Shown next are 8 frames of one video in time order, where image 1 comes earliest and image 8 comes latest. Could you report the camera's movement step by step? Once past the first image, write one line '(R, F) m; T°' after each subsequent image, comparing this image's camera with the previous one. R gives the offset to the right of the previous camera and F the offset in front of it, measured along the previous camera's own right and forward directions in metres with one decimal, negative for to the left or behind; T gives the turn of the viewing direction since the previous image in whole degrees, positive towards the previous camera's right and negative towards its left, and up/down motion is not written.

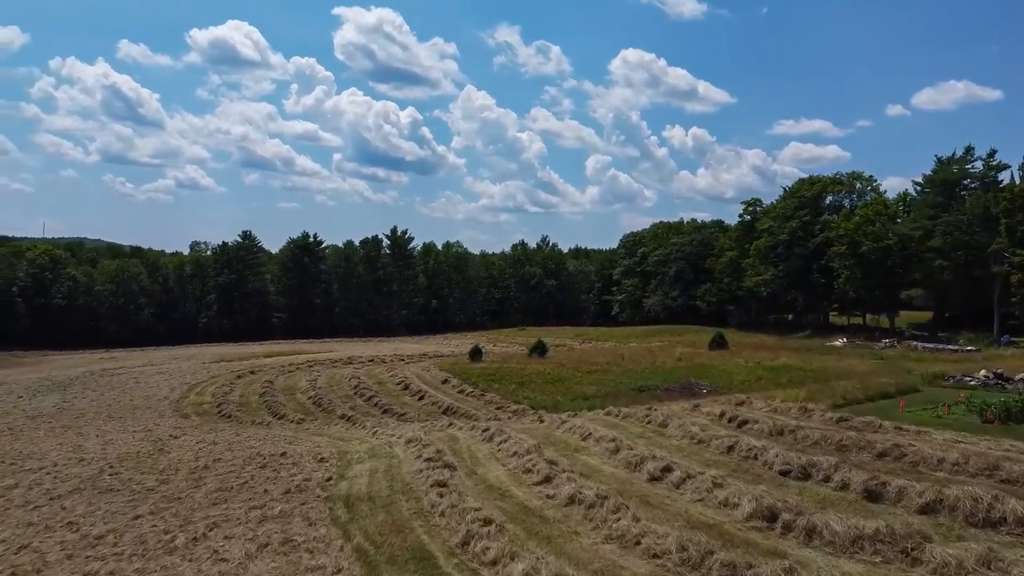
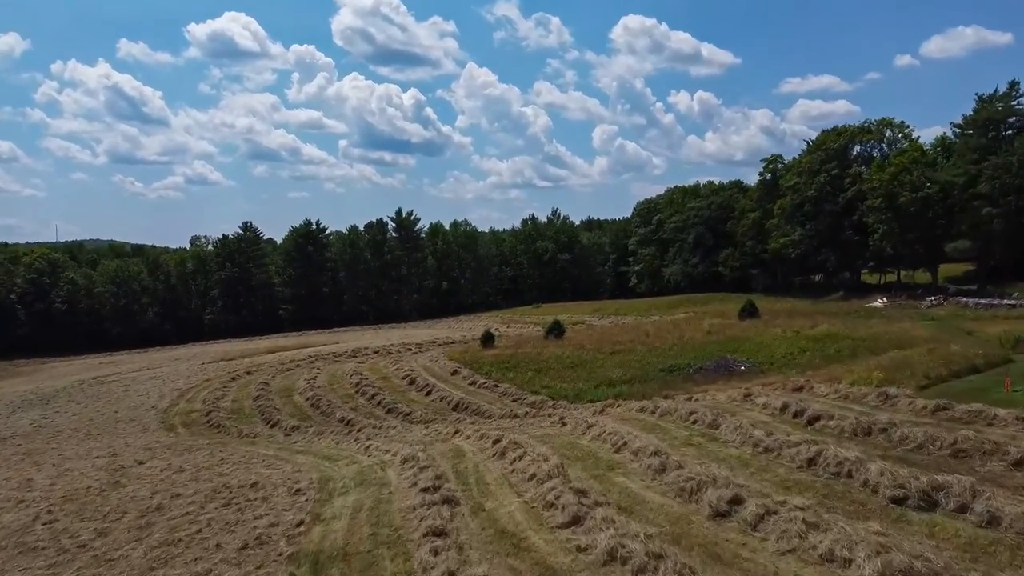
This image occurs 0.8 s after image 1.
(+0.1, +2.8) m; -1°
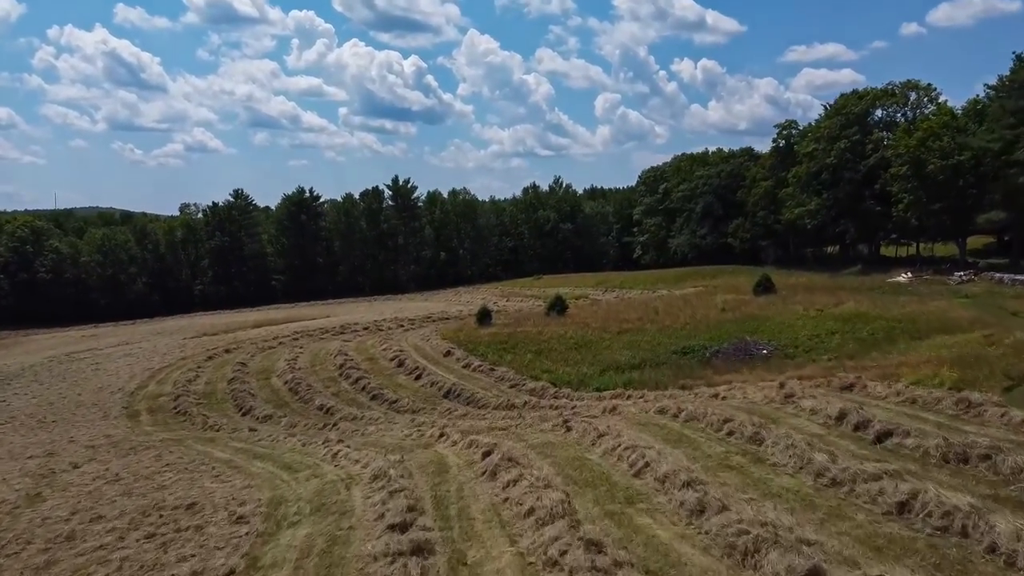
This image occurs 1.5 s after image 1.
(+0.1, +2.4) m; 0°
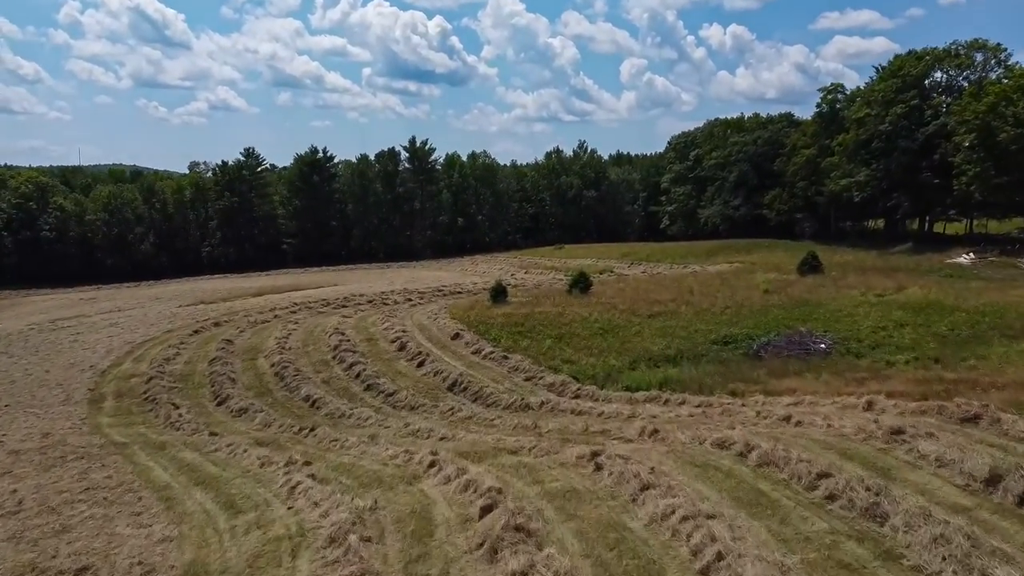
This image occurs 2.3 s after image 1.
(0.0, +3.1) m; -1°
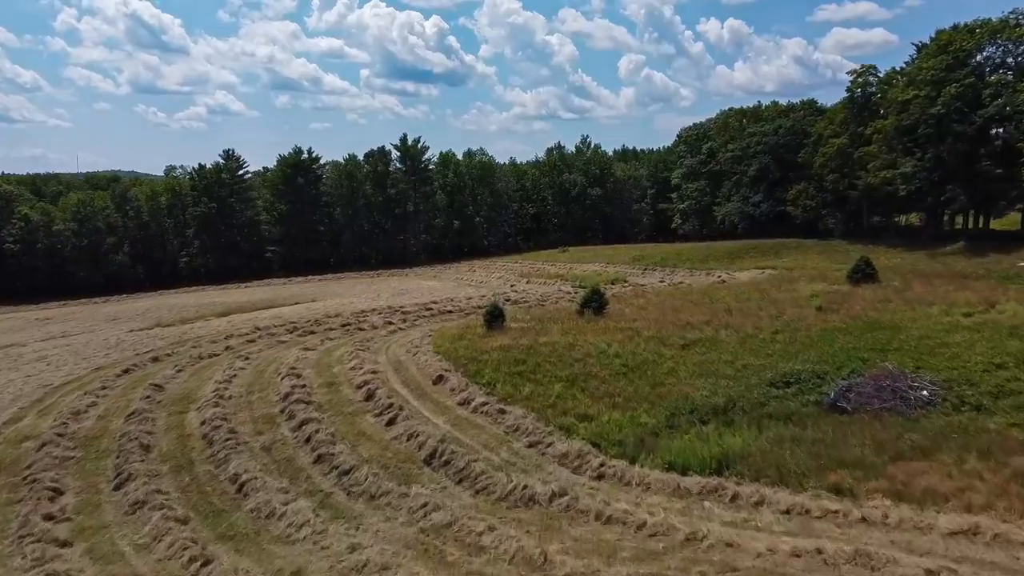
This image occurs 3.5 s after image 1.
(+0.1, +4.8) m; 0°
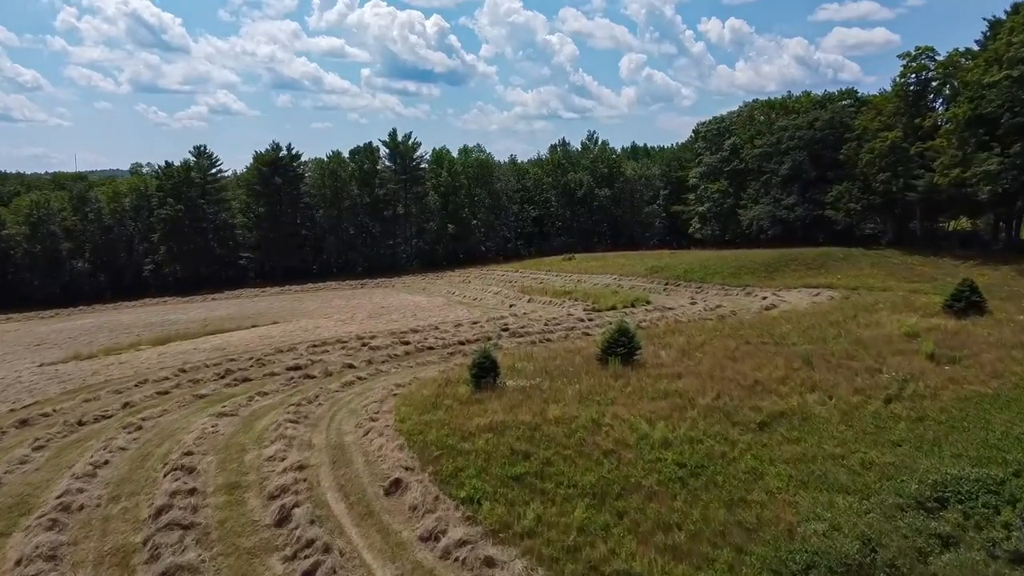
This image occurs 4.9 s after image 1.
(+0.1, +6.2) m; 0°
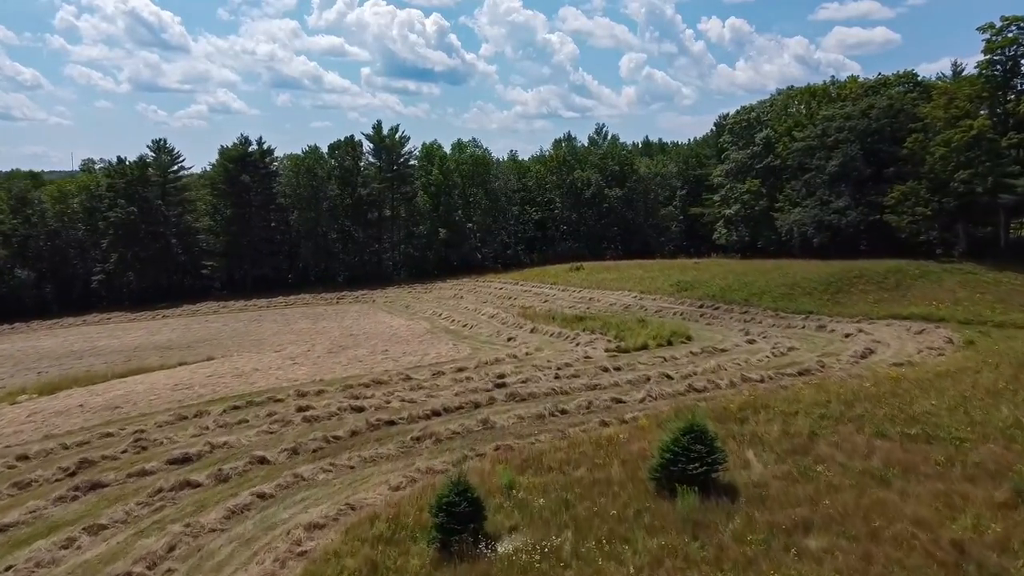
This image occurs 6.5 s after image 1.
(0.0, +7.0) m; 0°
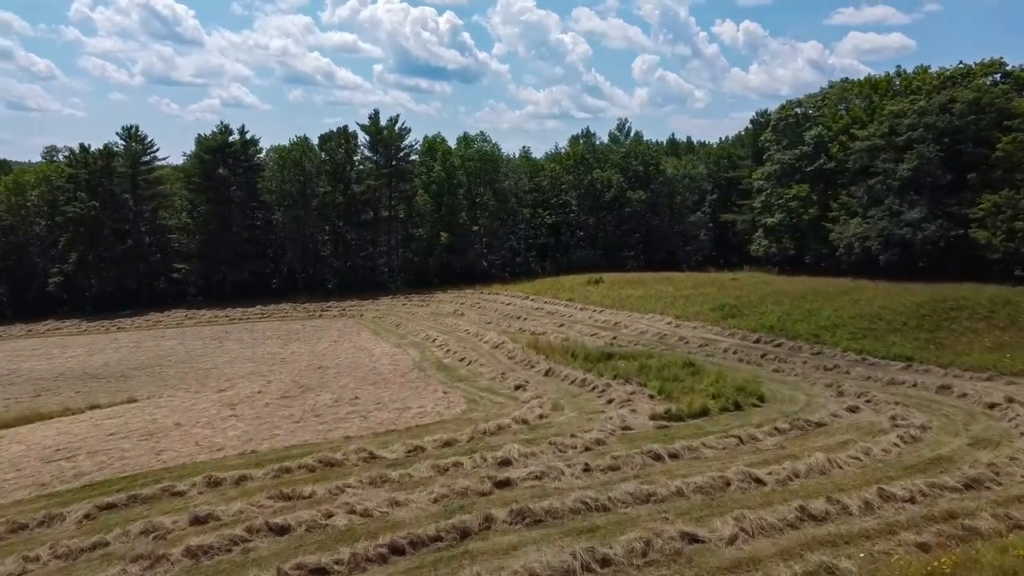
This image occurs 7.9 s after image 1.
(-0.1, +6.0) m; -1°
